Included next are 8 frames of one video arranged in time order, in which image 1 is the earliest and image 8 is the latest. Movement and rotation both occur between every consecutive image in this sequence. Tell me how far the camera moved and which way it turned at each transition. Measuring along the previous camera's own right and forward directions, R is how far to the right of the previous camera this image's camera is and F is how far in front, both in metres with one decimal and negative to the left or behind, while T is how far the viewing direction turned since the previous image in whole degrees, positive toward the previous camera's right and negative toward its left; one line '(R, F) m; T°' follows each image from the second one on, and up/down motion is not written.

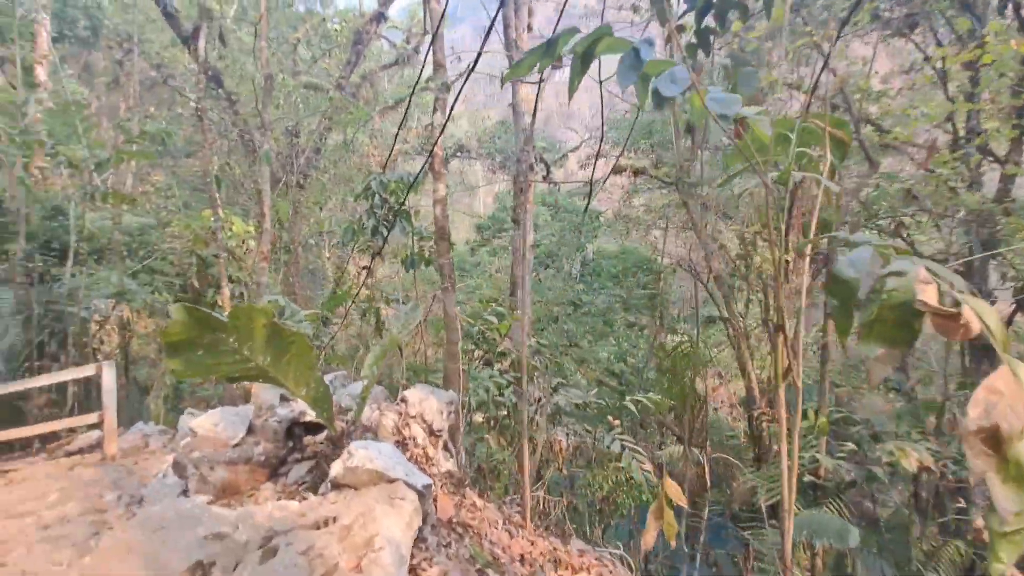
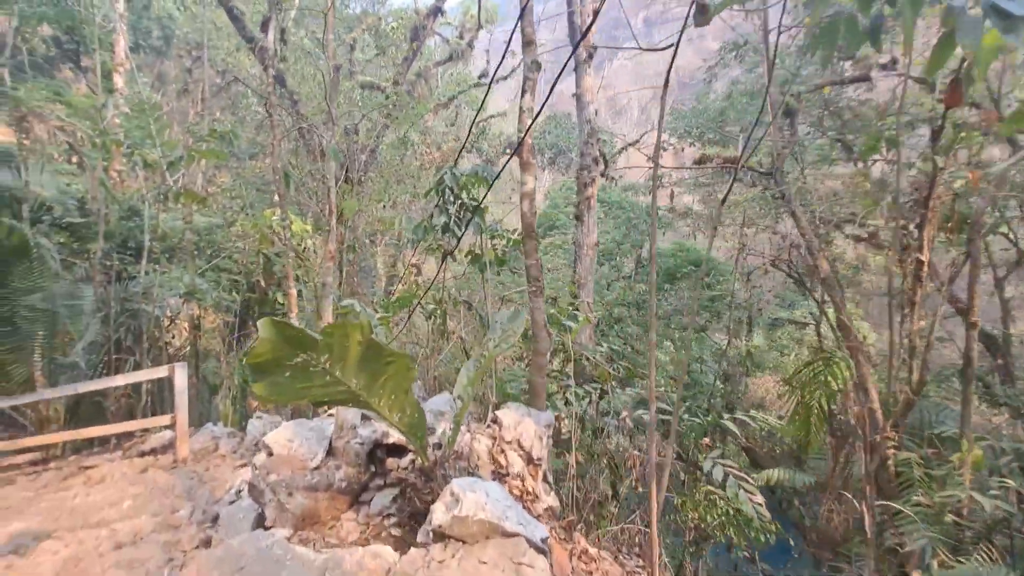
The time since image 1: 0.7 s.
(-0.2, +0.2) m; -5°
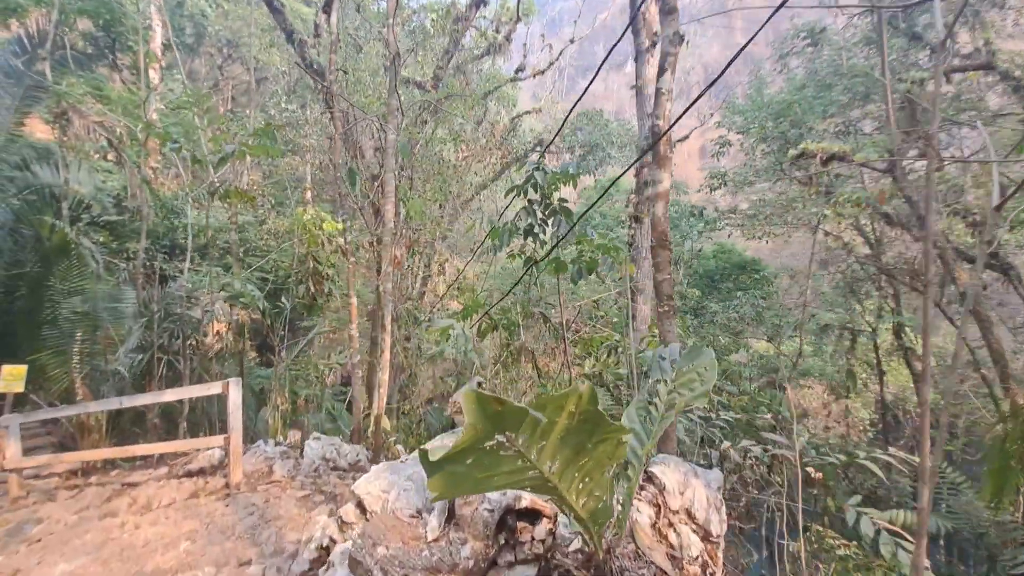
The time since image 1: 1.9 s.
(-0.4, +0.3) m; -2°
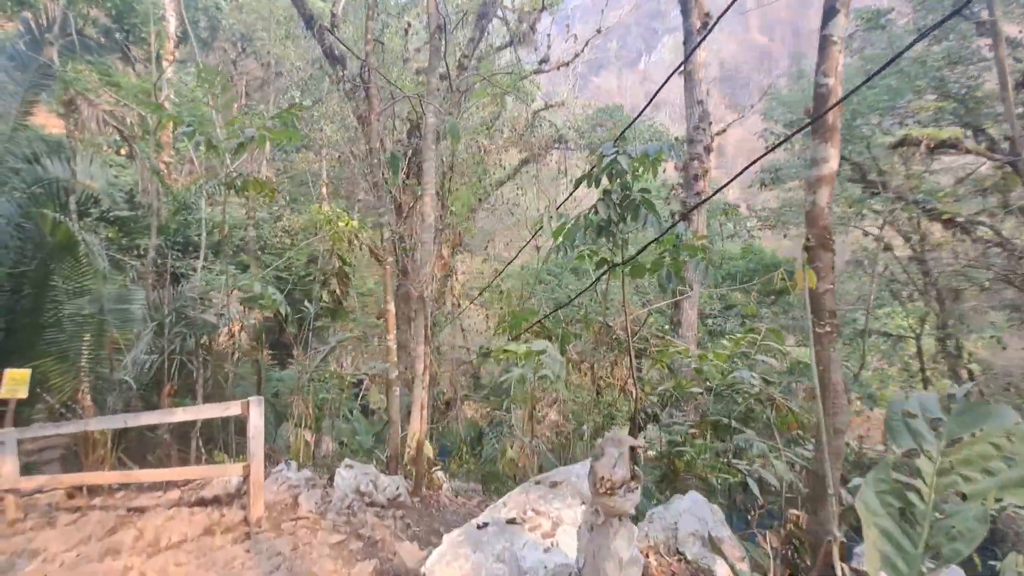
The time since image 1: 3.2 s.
(-0.3, +0.4) m; -1°
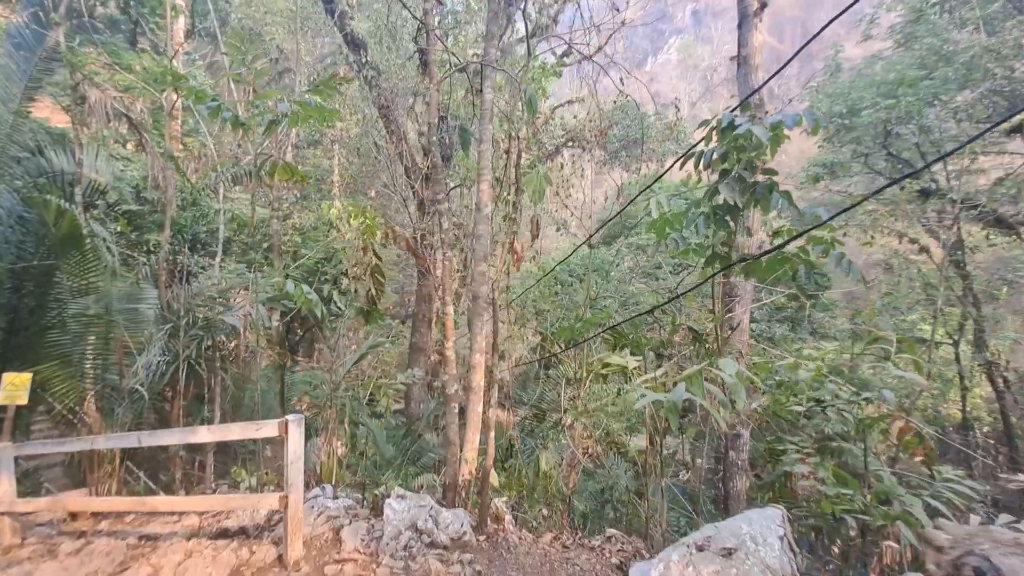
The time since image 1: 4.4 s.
(-0.3, +0.3) m; 0°
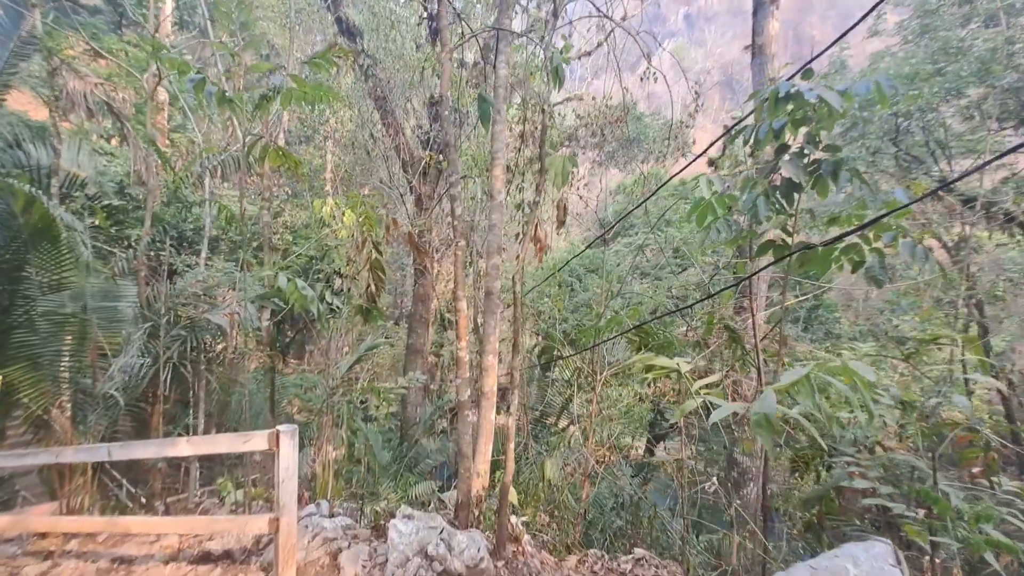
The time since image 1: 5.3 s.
(-0.1, +0.2) m; +1°
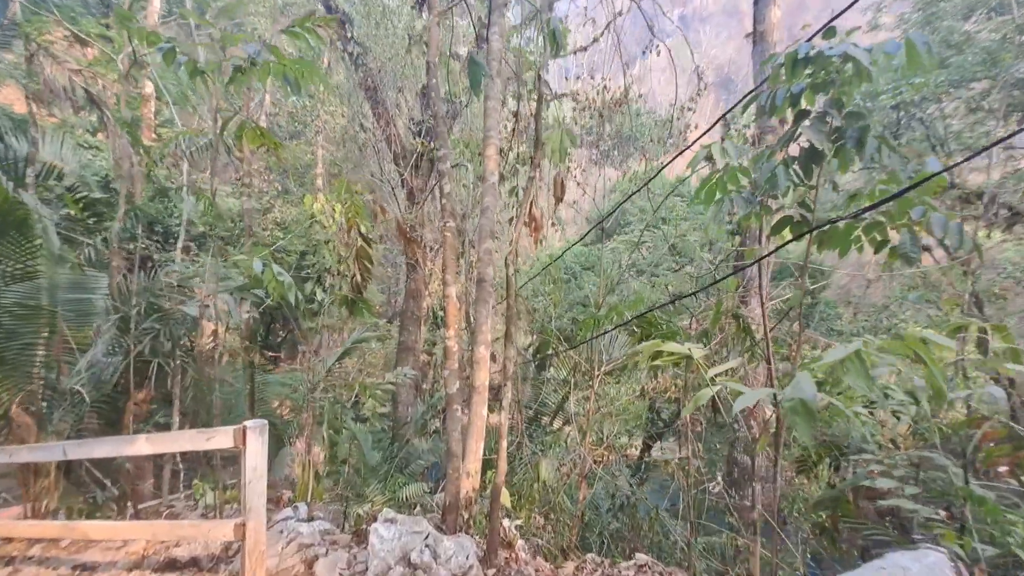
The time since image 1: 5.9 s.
(0.0, +0.1) m; +1°
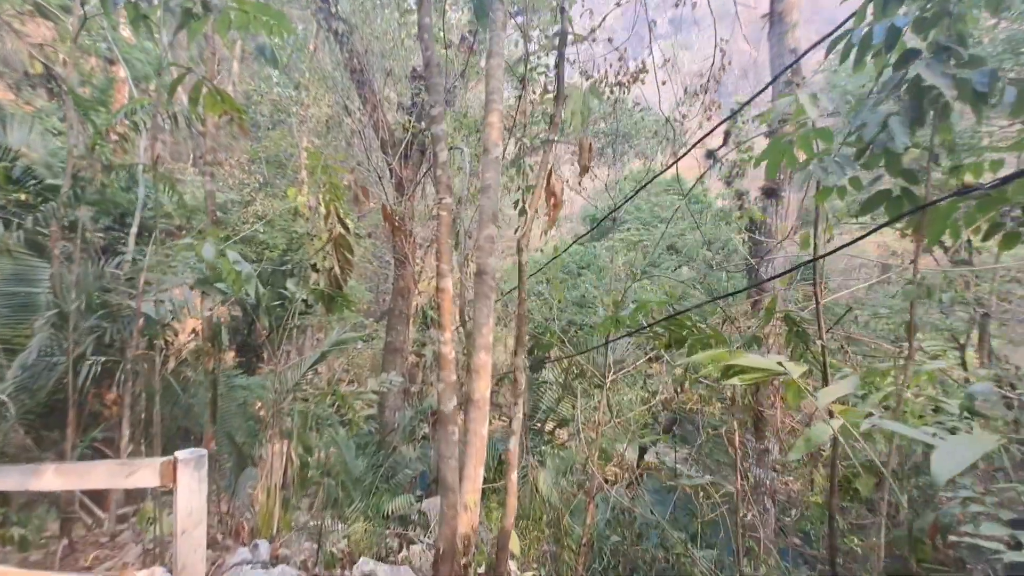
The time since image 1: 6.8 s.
(-0.1, +0.3) m; +1°
